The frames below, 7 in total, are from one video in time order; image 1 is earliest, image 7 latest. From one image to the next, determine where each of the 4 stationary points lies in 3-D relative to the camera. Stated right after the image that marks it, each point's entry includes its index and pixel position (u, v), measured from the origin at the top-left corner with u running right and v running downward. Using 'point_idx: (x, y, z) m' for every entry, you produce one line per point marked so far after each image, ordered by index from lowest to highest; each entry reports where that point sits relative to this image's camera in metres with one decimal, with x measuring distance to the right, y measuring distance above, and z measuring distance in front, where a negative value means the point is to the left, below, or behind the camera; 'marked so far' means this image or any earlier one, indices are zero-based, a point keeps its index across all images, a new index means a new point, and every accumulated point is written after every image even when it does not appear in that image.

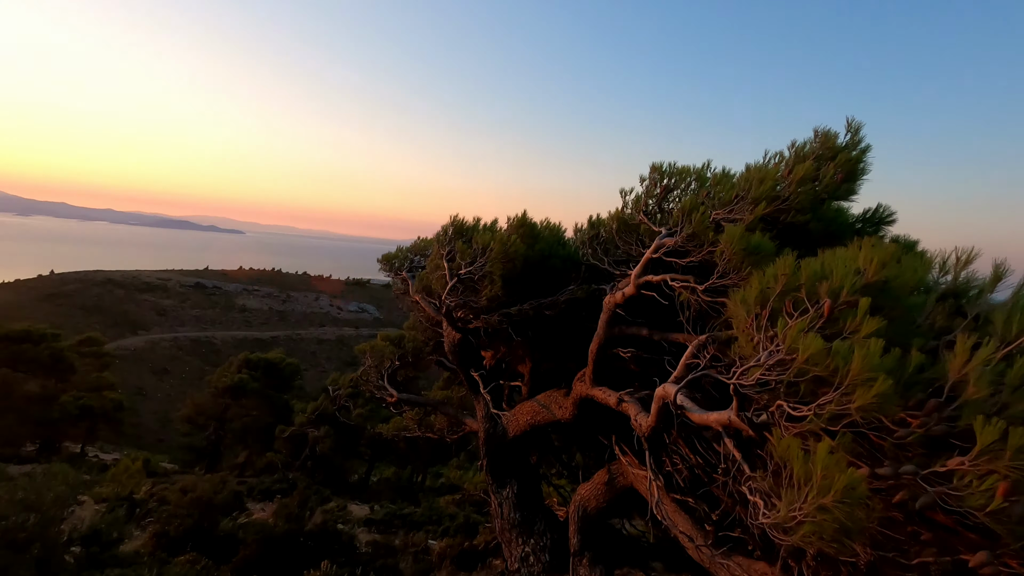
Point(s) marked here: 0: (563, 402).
0: (+0.5, -1.2, +5.6) m
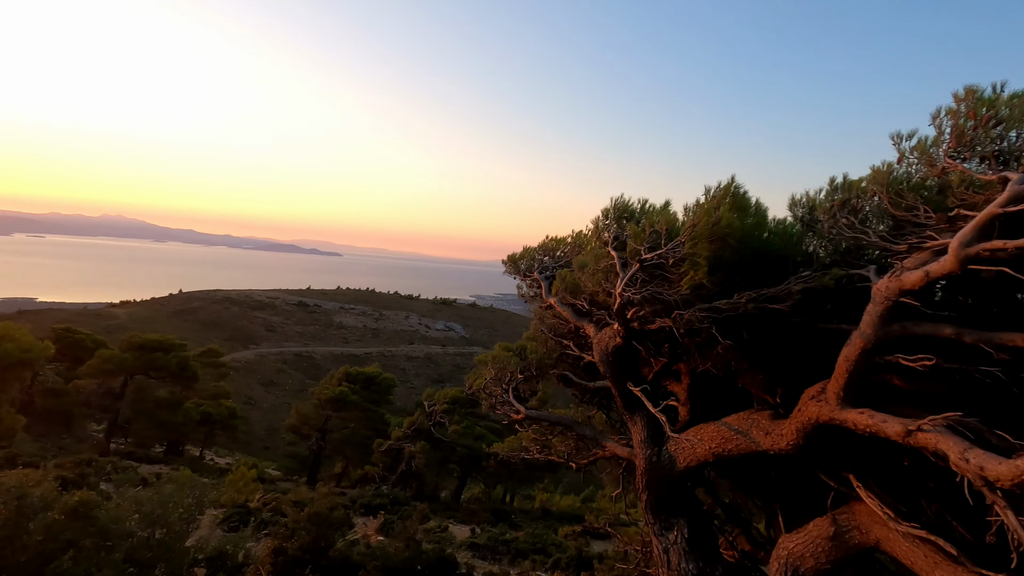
0: (+2.1, -1.1, +4.3) m
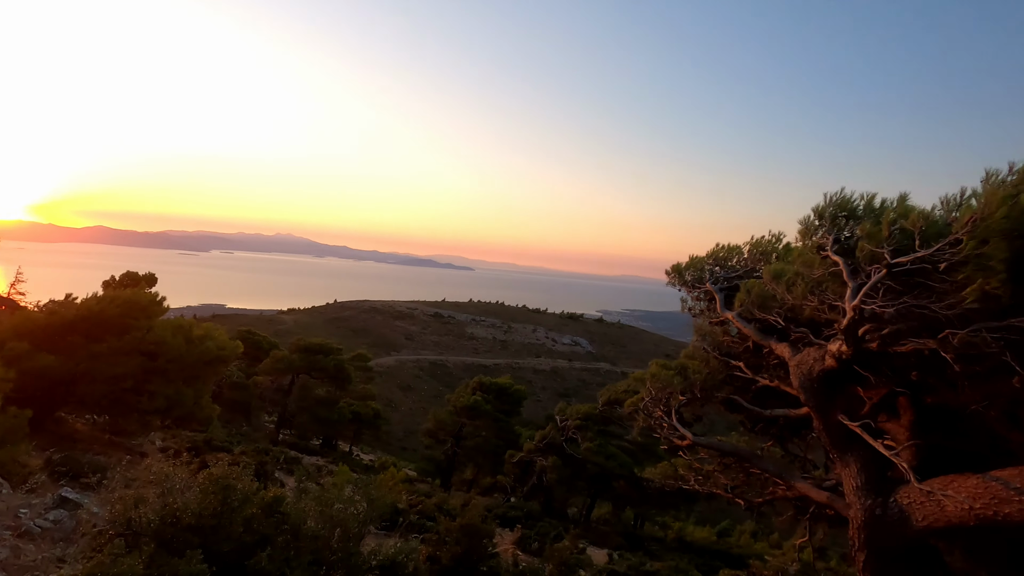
0: (+3.4, -1.2, +3.2) m
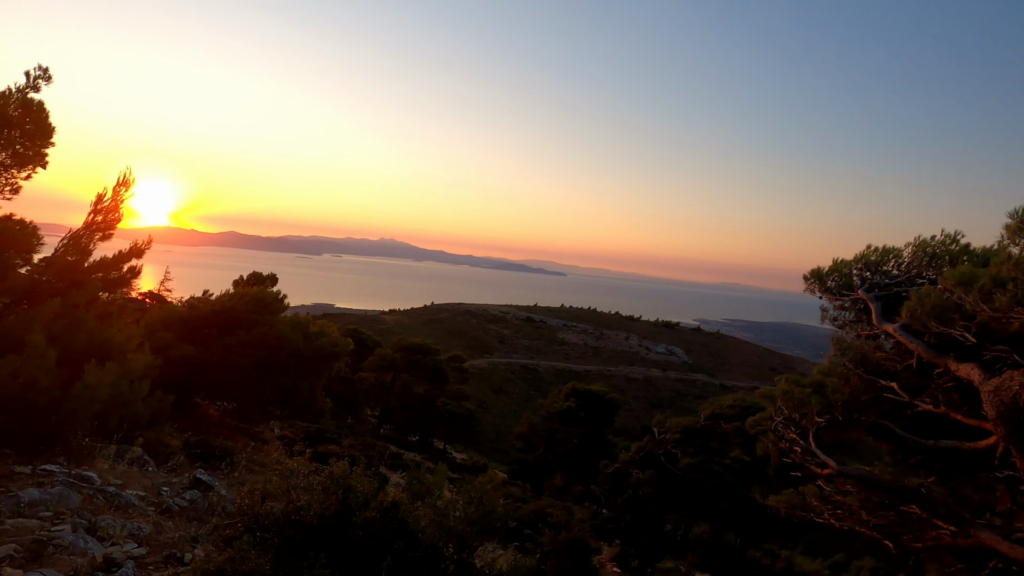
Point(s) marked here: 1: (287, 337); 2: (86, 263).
0: (+4.1, -1.3, +2.2) m
1: (-5.5, -1.2, +13.1) m
2: (-7.5, +0.4, +9.4) m
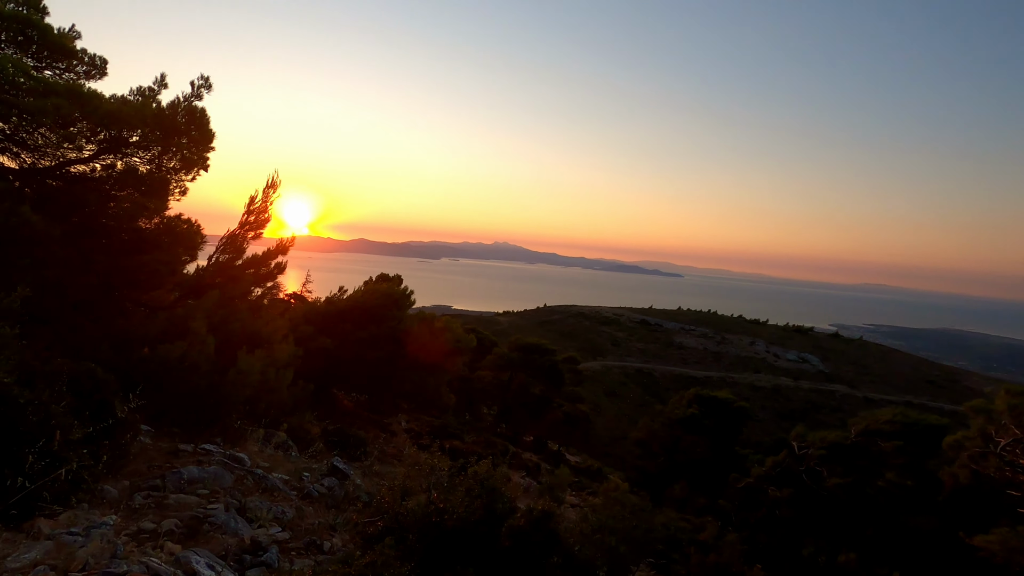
0: (+4.7, -1.1, +0.7) m
1: (-2.4, -1.1, +13.3) m
2: (-5.2, +0.5, +10.1) m
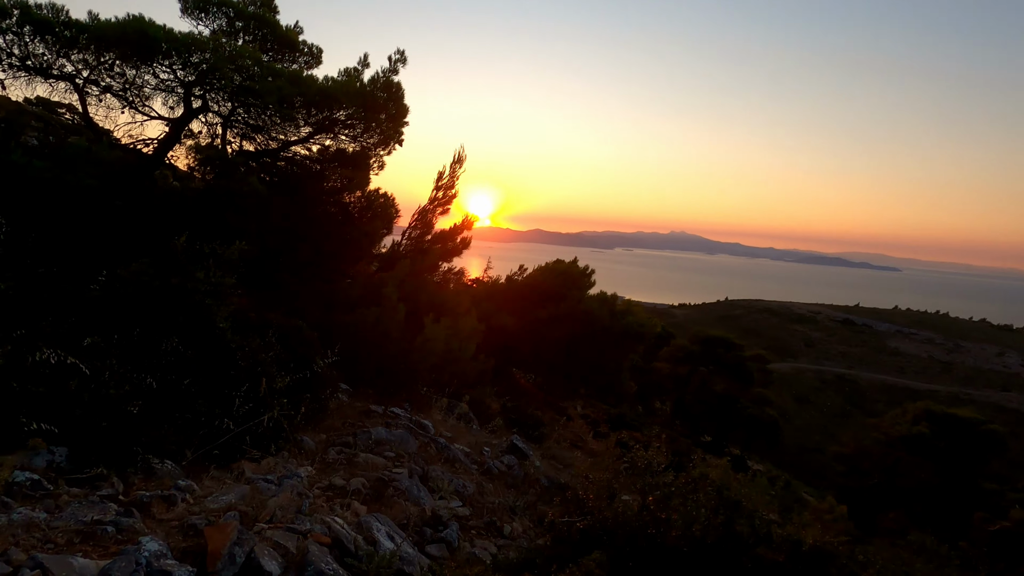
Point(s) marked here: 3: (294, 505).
0: (+4.8, -1.0, -1.7) m
1: (+1.9, -0.6, +12.6) m
2: (-1.6, +1.0, +10.4) m
3: (-1.4, -1.4, +3.3) m
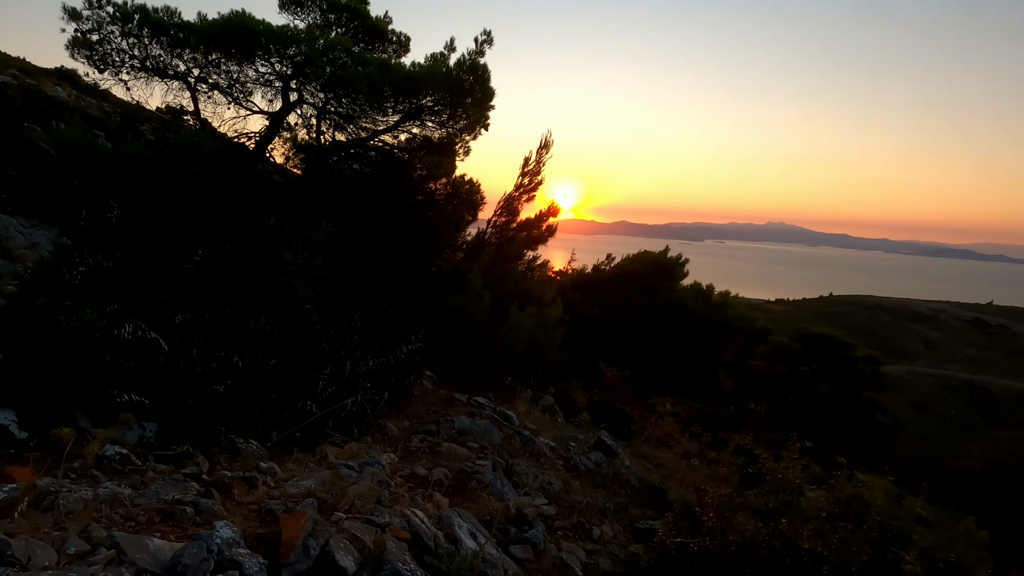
0: (+4.4, -1.0, -2.7) m
1: (+3.9, -0.4, +11.8) m
2: (0.0, +1.3, +10.1) m
3: (-0.8, -1.2, +3.2) m
